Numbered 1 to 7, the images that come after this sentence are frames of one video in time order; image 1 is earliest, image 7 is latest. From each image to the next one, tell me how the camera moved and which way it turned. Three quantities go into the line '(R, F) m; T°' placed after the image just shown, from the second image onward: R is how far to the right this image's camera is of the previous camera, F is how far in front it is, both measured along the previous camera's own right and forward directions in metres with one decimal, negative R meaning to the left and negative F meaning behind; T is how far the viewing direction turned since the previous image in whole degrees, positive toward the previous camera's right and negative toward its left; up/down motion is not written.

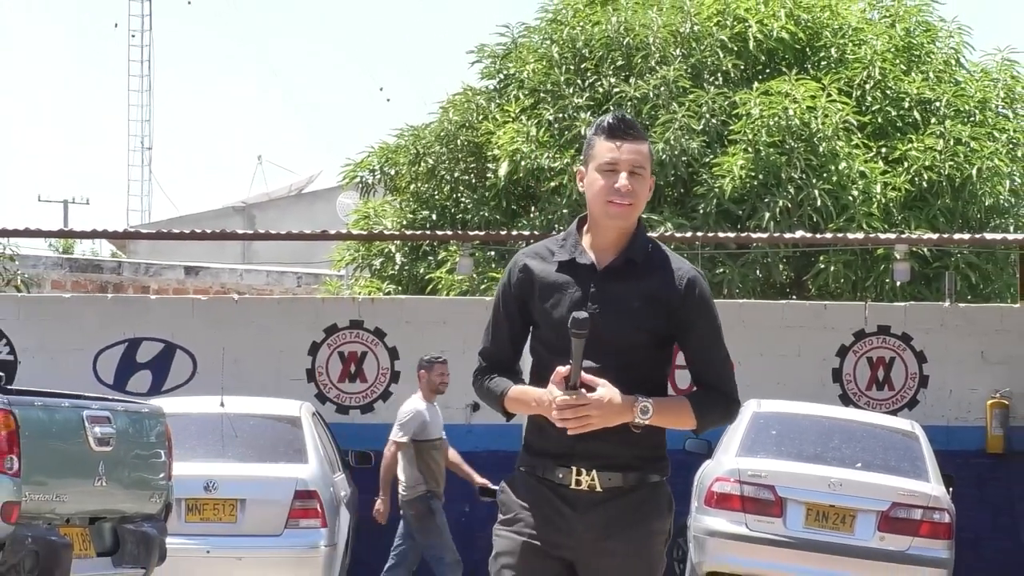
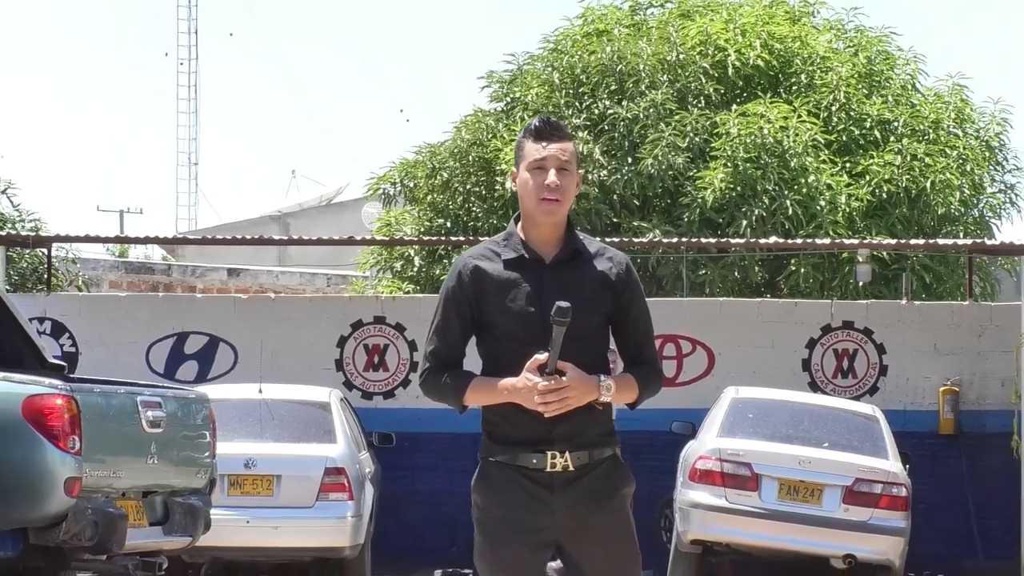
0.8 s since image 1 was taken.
(+0.1, -1.3) m; -1°
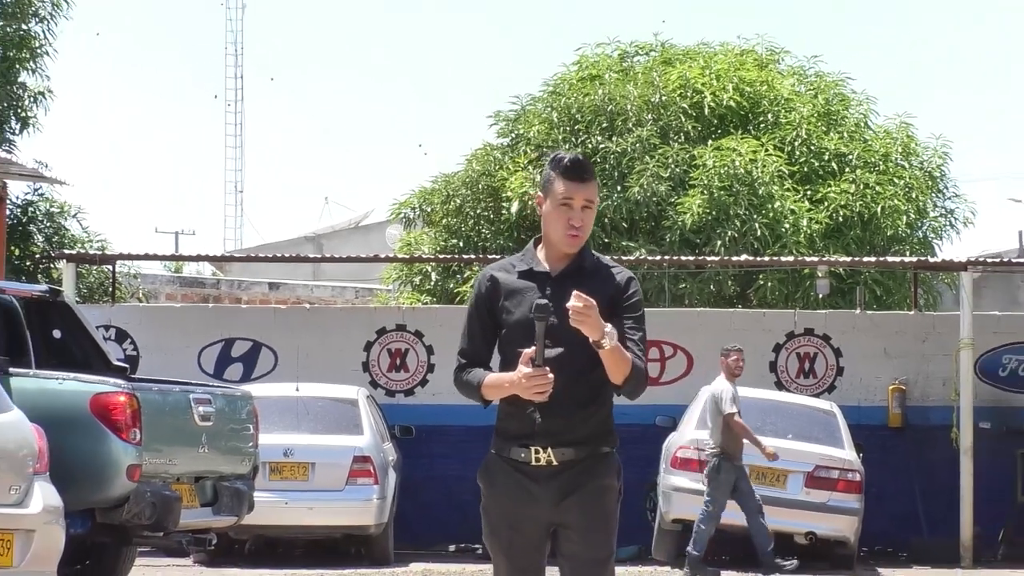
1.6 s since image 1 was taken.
(+0.1, -1.7) m; 0°
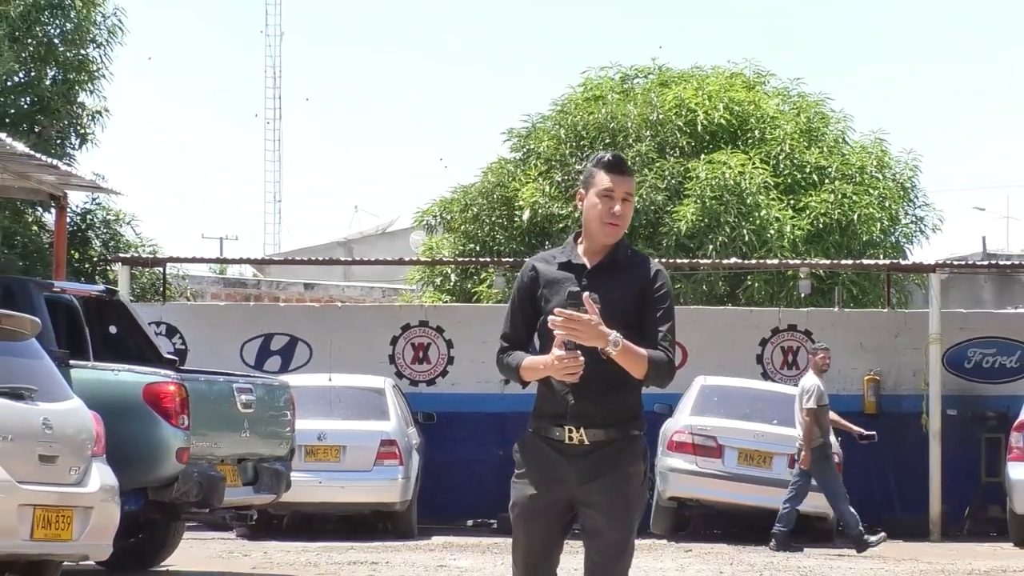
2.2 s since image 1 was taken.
(+0.1, -1.4) m; -1°
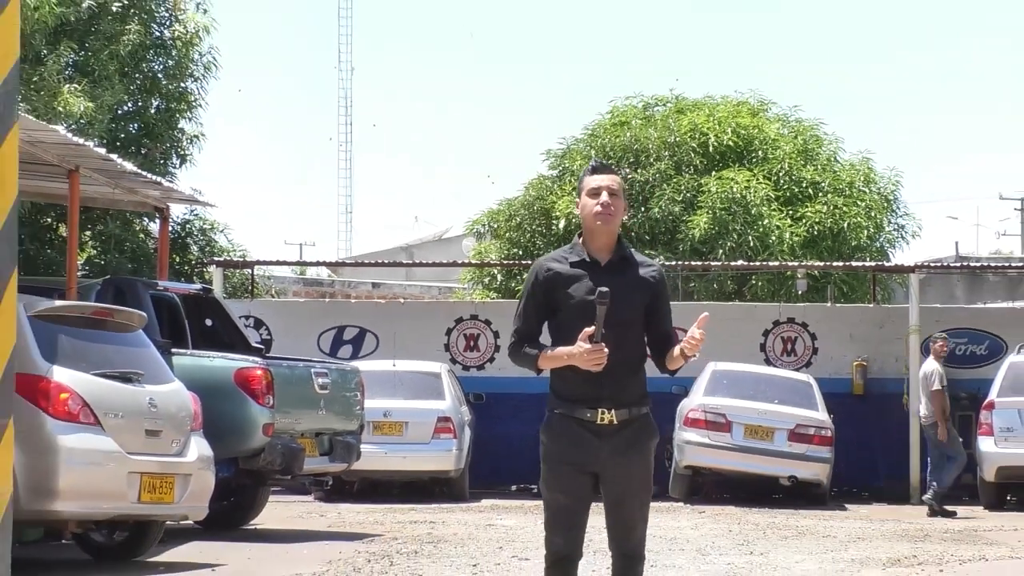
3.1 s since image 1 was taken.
(+0.2, -2.4) m; -2°
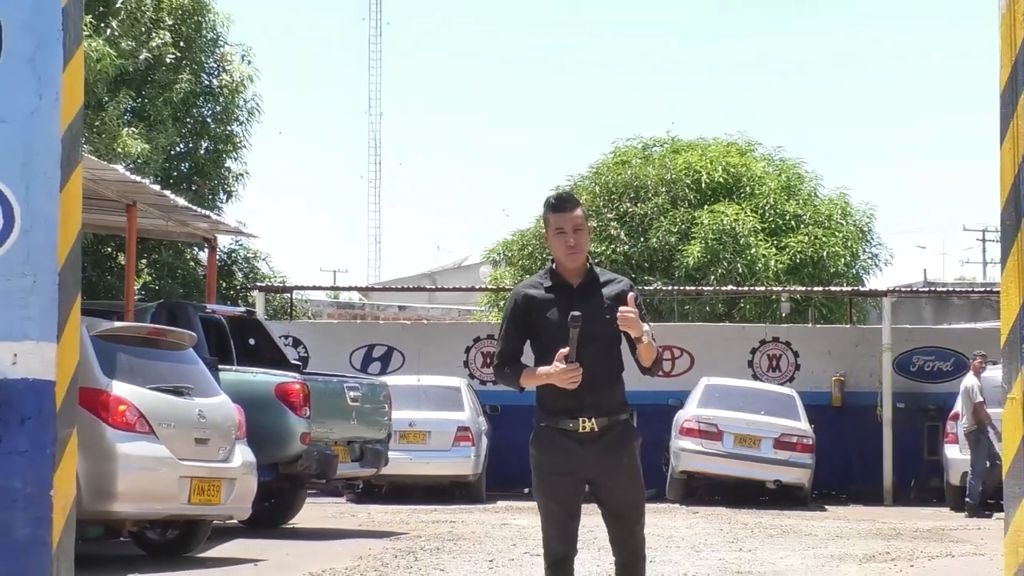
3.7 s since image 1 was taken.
(+0.2, -1.9) m; -1°
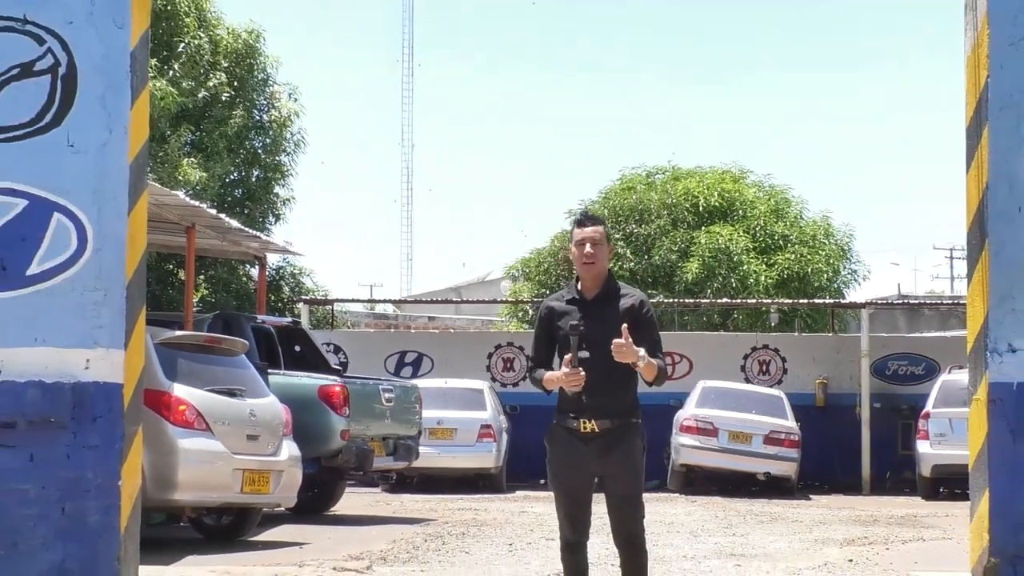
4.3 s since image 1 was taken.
(+0.1, -2.3) m; -1°
